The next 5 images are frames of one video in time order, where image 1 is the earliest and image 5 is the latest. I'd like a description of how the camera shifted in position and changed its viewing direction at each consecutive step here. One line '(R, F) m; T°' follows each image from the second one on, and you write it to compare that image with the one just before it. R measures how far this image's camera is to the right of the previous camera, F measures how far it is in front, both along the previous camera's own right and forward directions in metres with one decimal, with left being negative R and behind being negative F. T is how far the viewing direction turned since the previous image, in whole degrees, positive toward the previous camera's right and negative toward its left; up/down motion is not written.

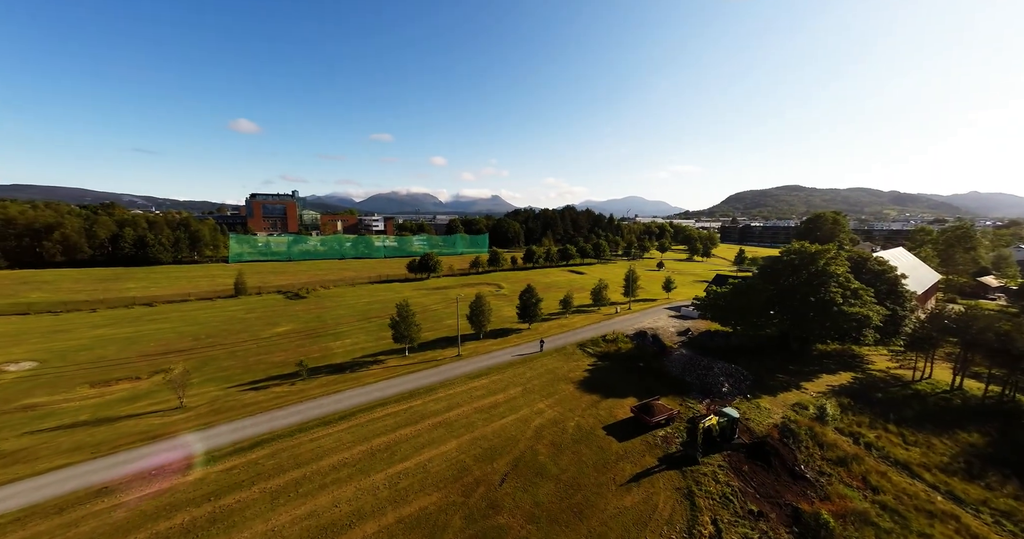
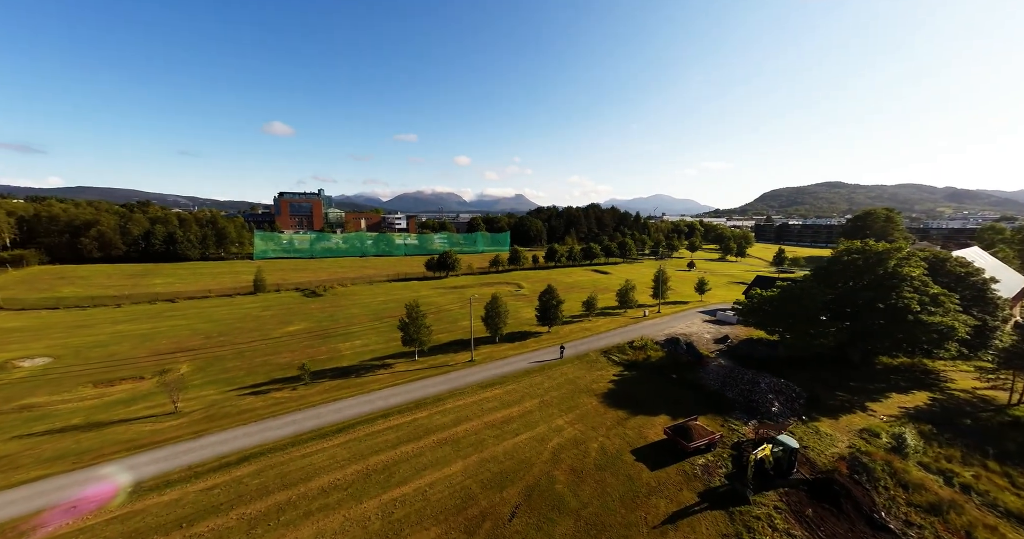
(+0.5, +3.4) m; -4°
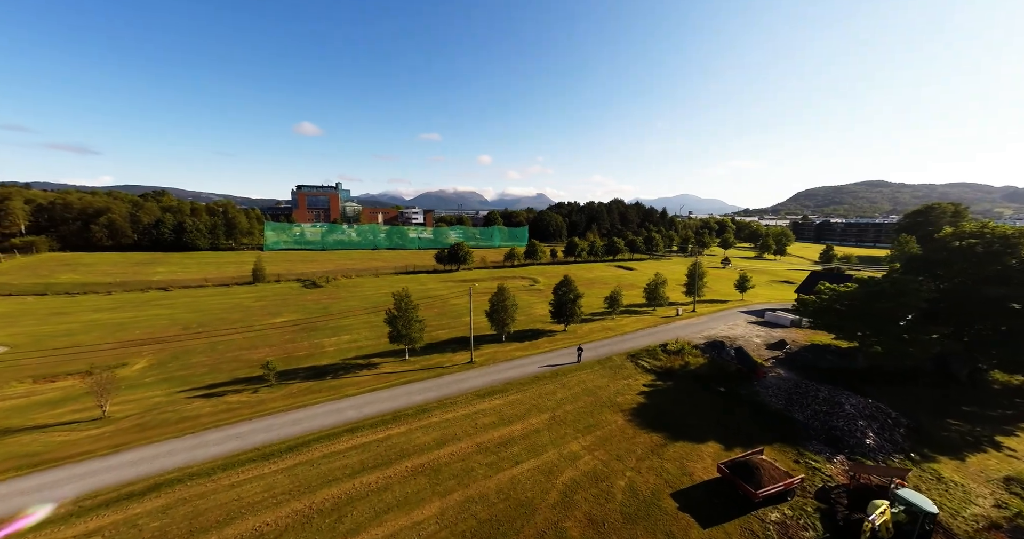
(+1.0, +6.4) m; -3°
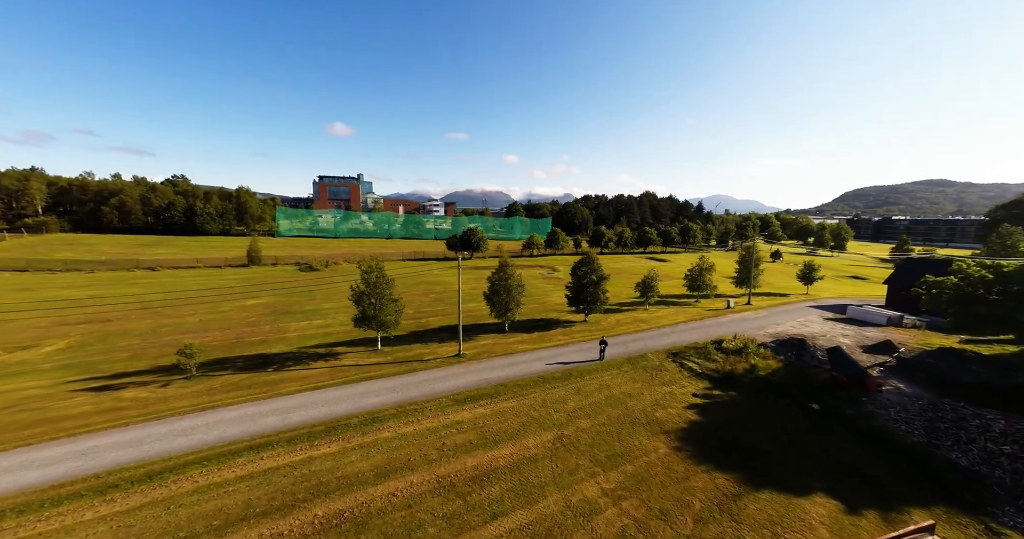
(+1.6, +7.9) m; -4°
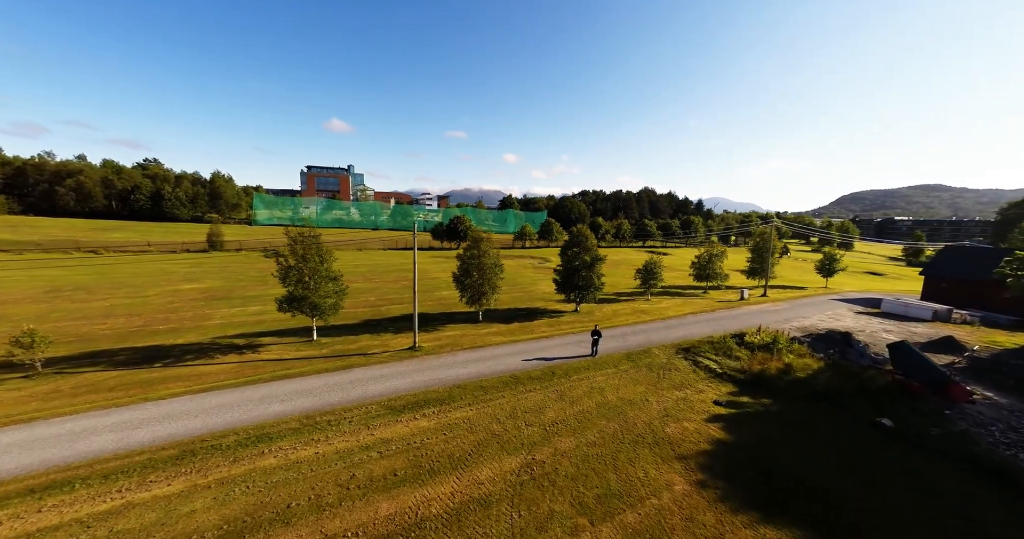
(+1.4, +5.3) m; +1°
